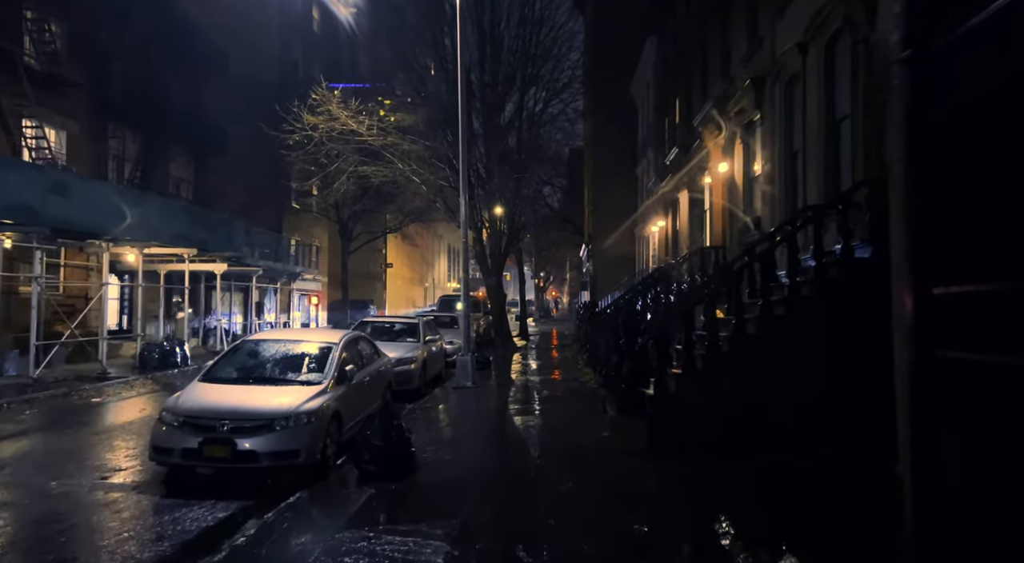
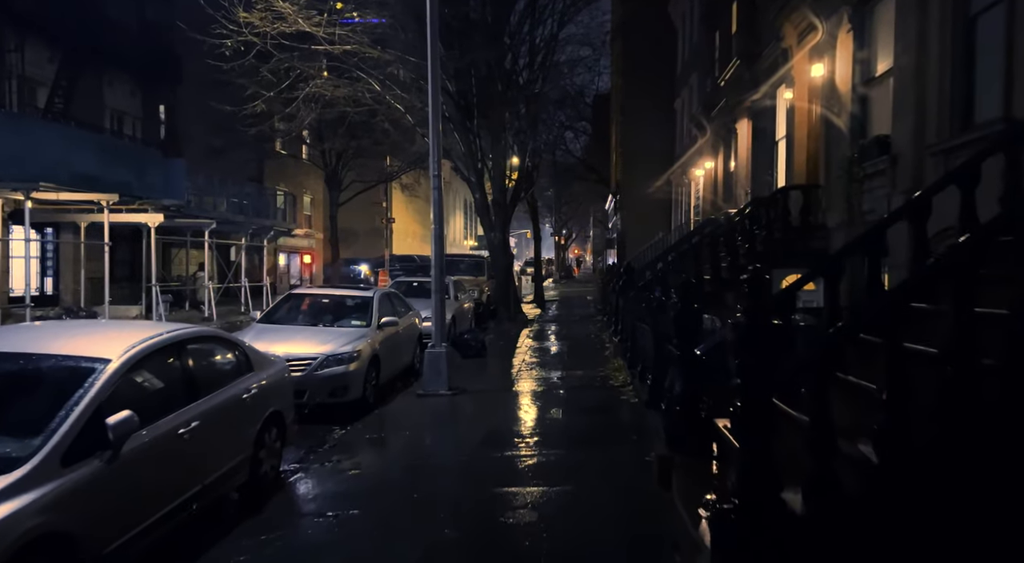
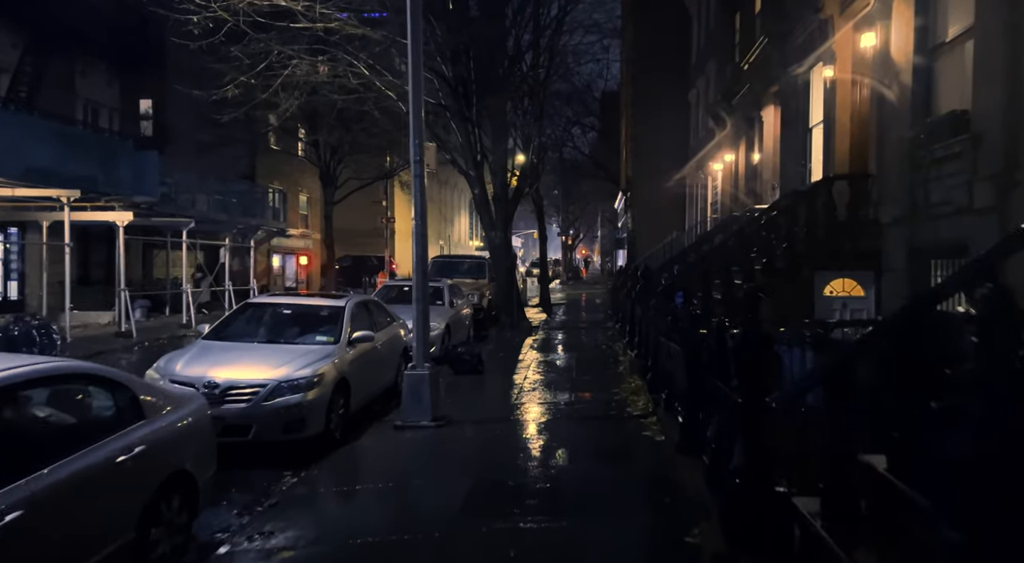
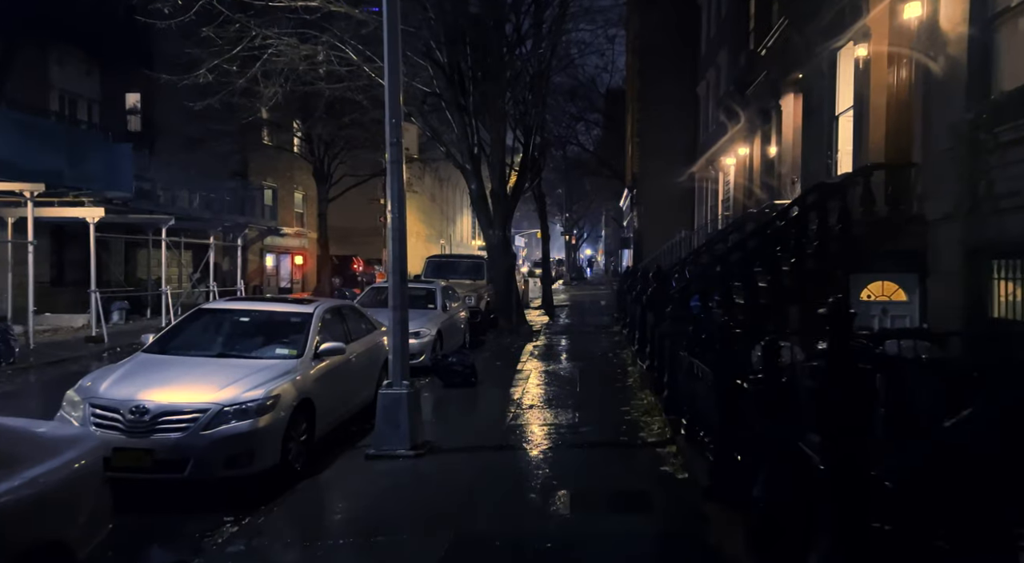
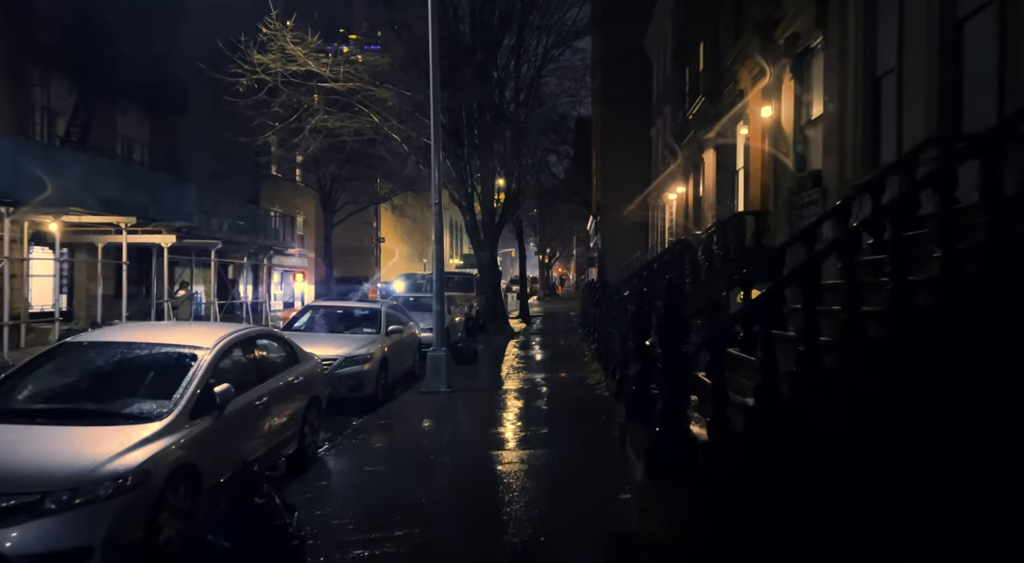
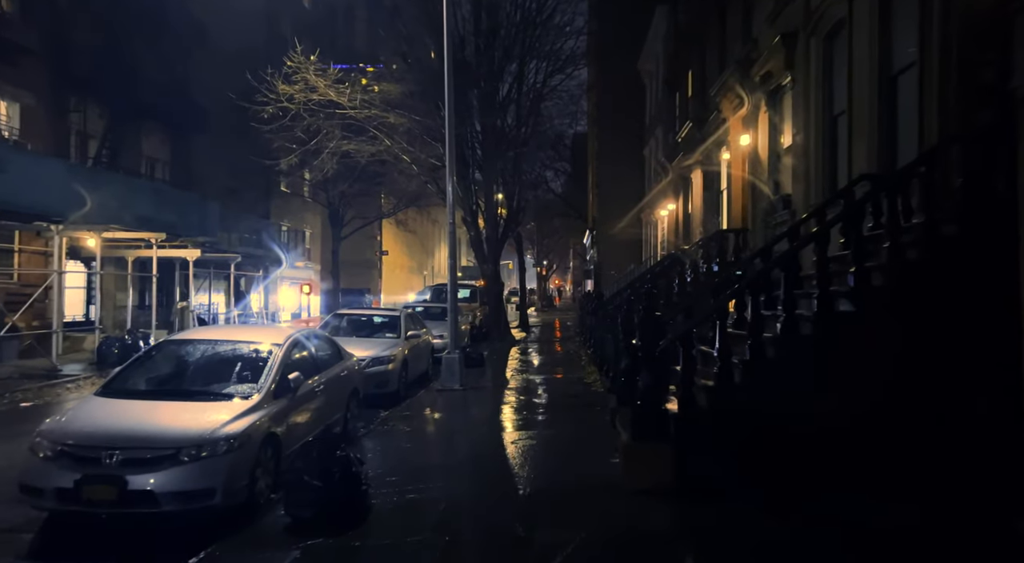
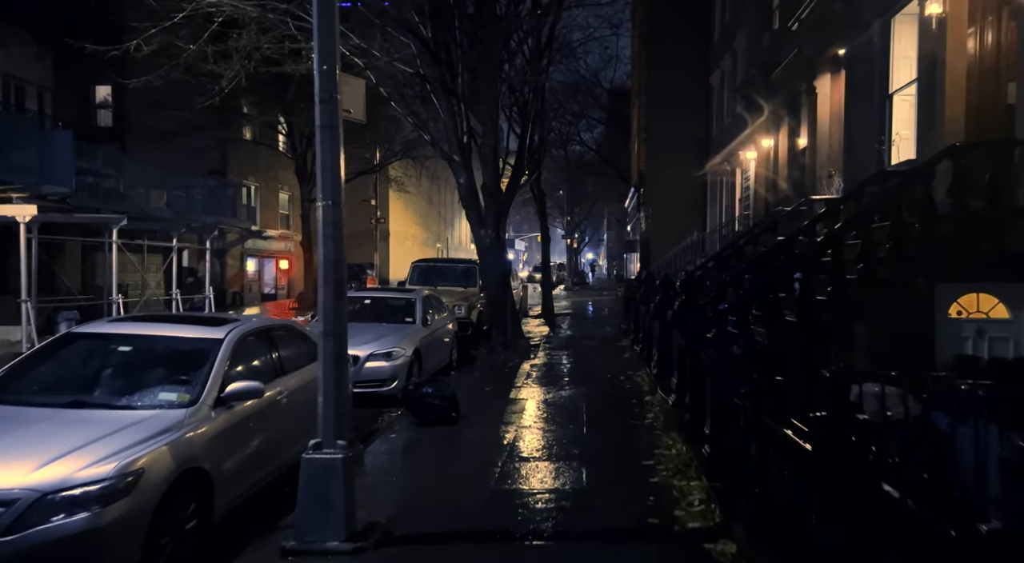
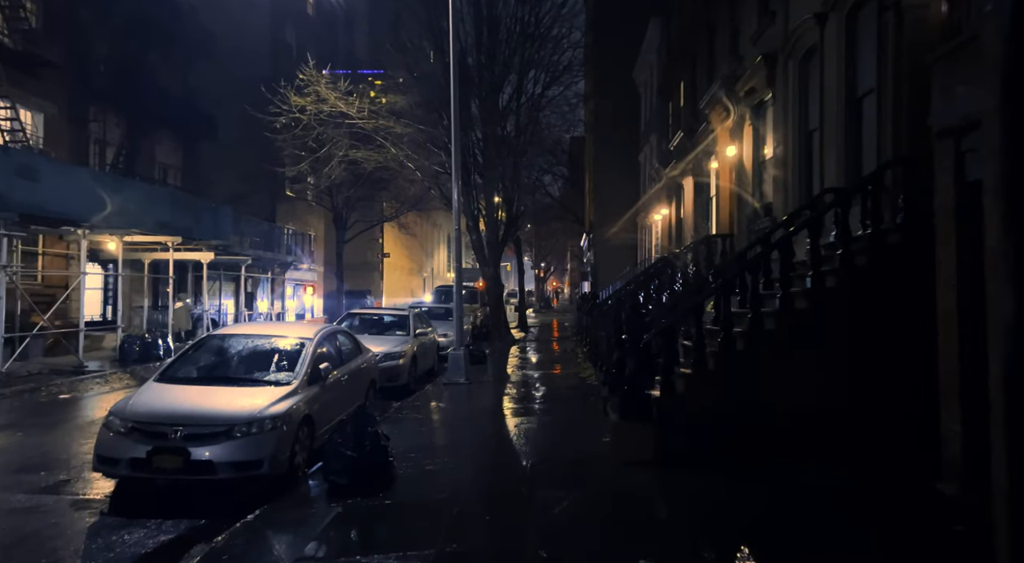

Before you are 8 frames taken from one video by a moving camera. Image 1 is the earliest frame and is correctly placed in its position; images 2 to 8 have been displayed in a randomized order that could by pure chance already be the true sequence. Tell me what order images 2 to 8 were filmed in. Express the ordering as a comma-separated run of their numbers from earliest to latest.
8, 6, 5, 2, 3, 4, 7
